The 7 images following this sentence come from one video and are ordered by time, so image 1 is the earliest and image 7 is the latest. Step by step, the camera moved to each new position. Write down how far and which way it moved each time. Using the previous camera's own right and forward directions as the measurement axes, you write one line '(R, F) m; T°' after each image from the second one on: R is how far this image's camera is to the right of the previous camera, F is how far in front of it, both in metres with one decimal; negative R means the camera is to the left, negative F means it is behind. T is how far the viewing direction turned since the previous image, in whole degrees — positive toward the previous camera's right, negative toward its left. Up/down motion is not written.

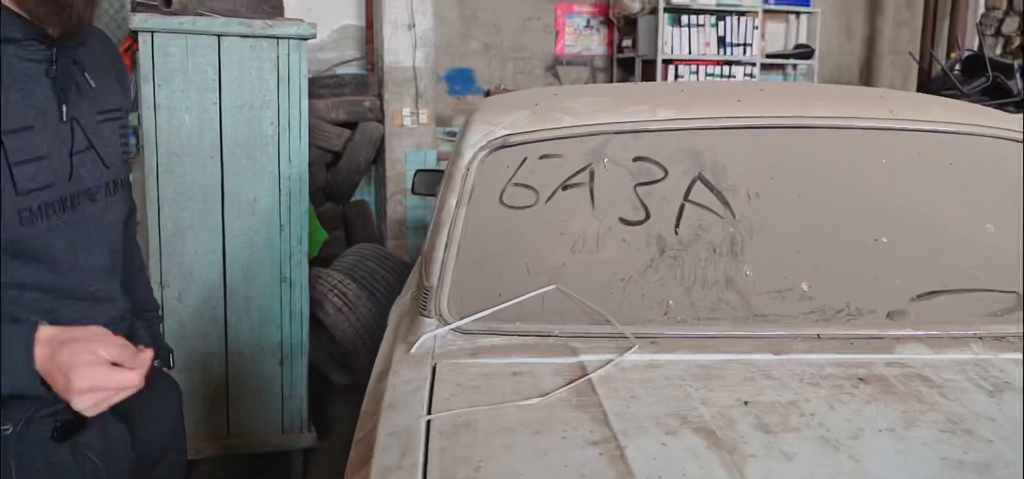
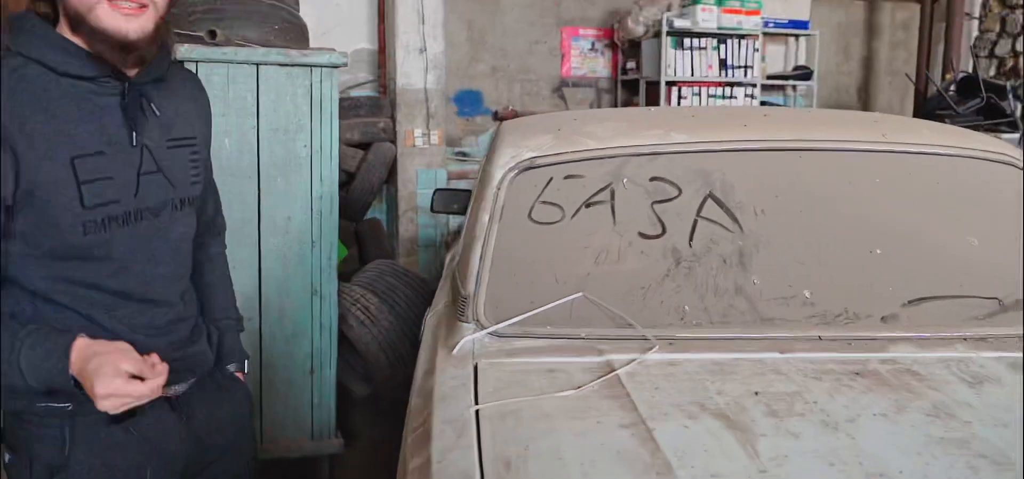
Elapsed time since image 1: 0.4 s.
(-0.1, -0.2) m; 0°
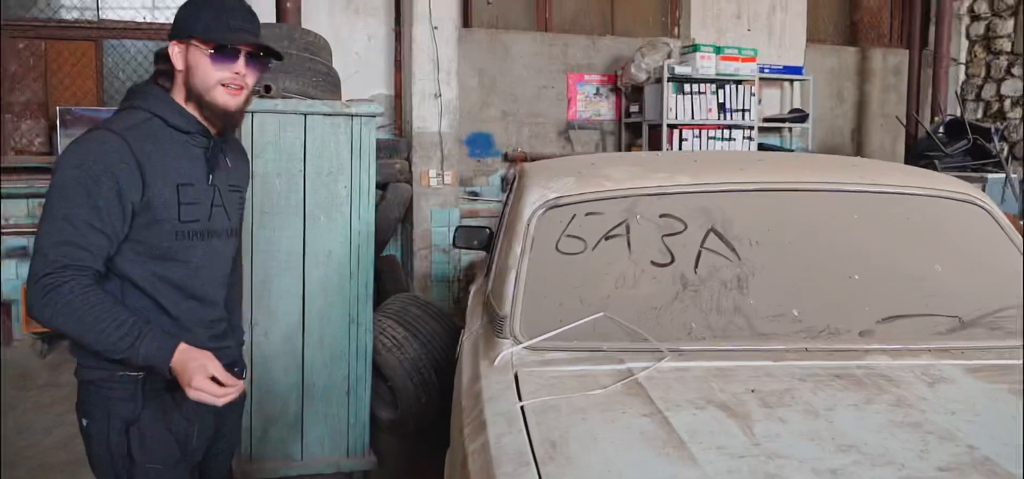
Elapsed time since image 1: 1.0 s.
(-0.1, -0.3) m; 0°
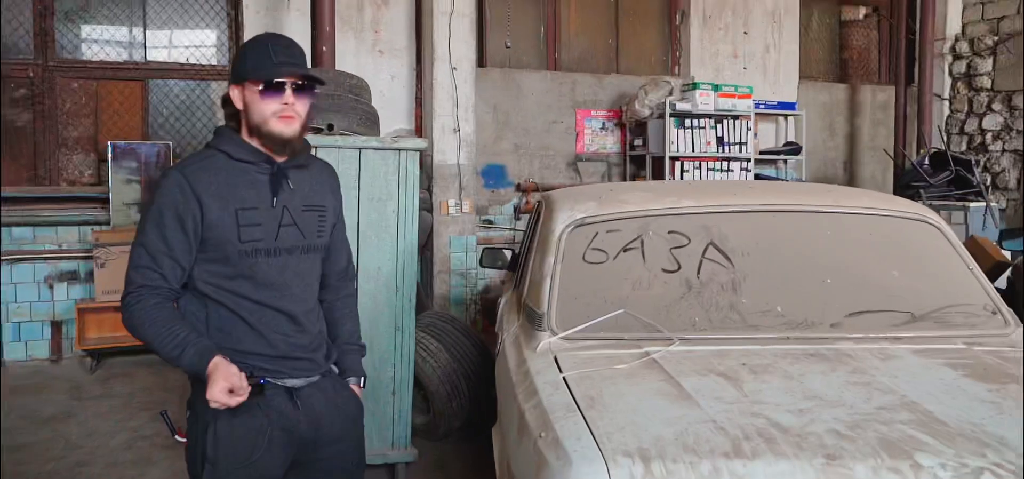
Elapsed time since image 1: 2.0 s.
(-0.1, -0.4) m; 0°
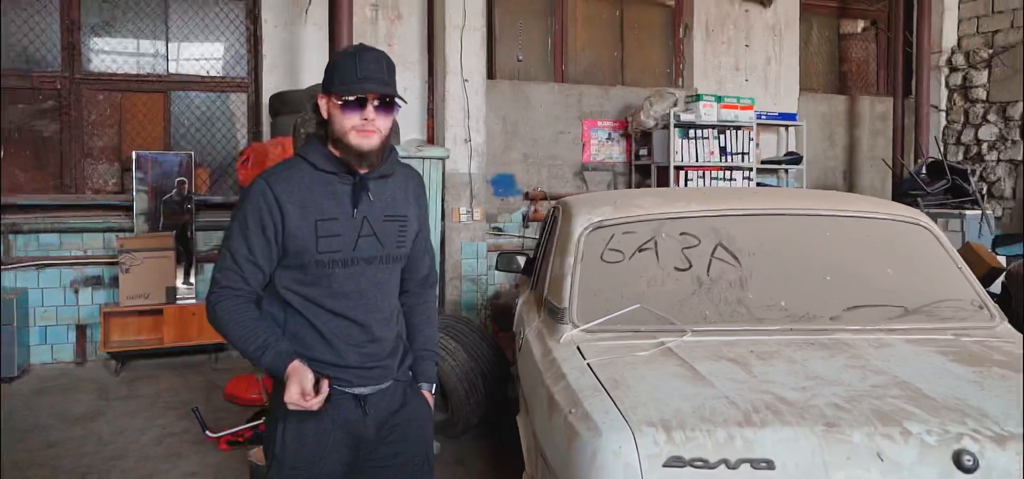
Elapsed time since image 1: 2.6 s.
(-0.1, -0.2) m; 0°
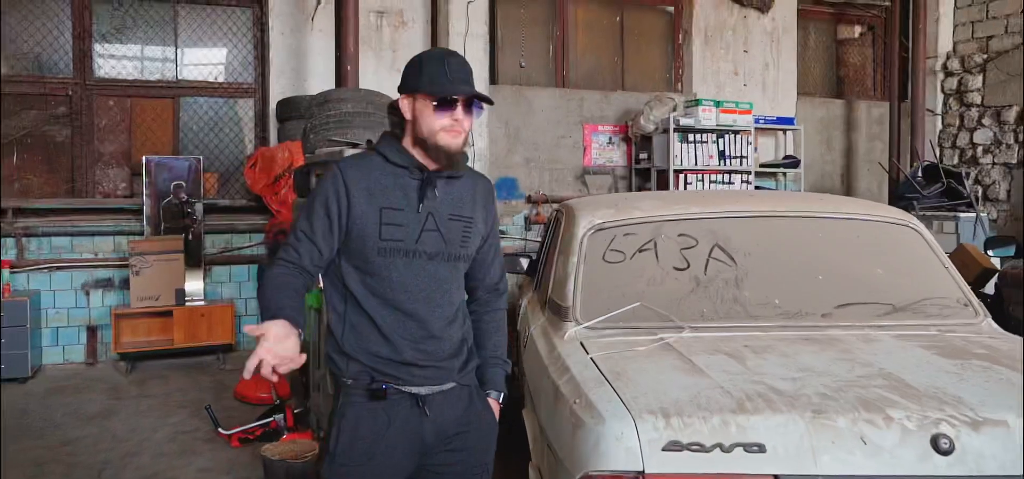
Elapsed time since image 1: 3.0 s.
(0.0, -0.1) m; 0°
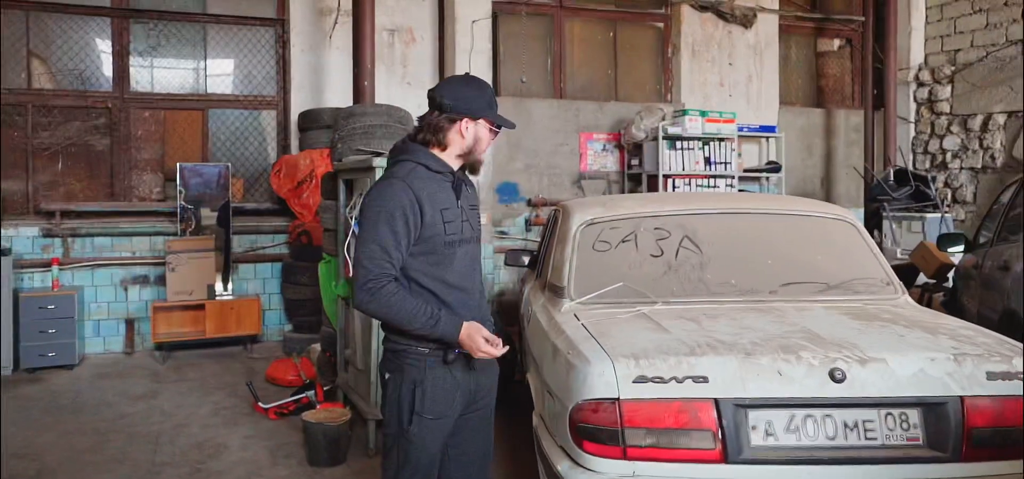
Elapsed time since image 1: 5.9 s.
(0.0, -0.6) m; 0°
